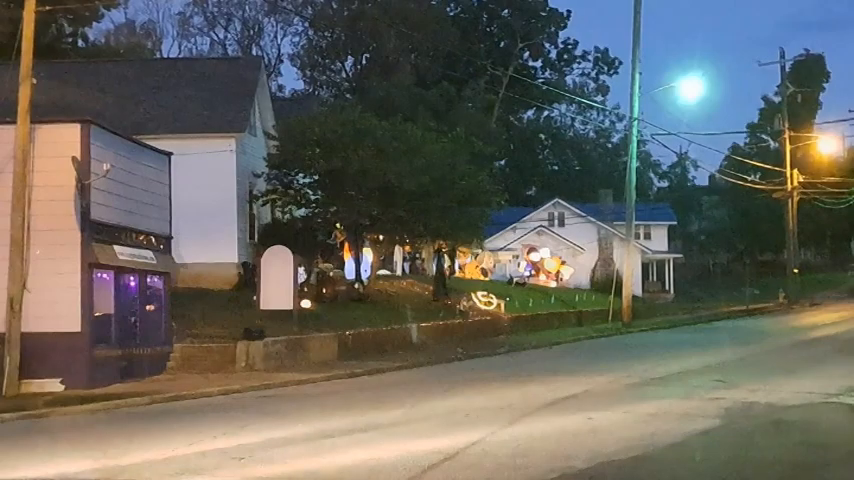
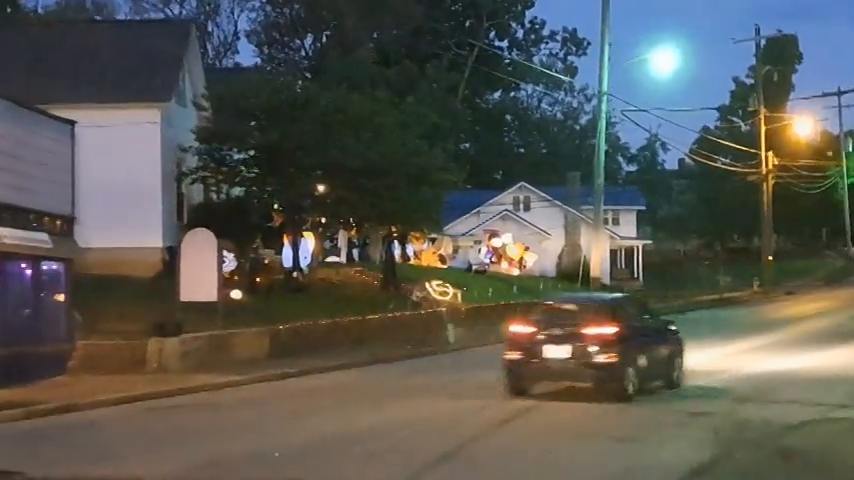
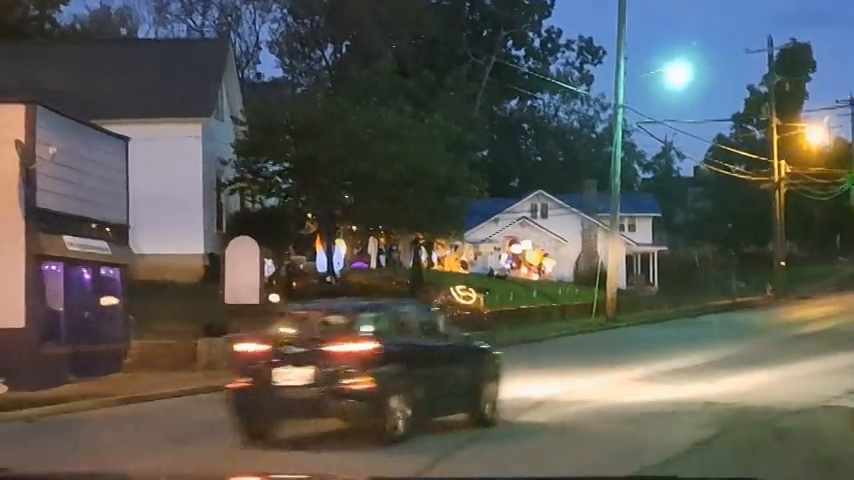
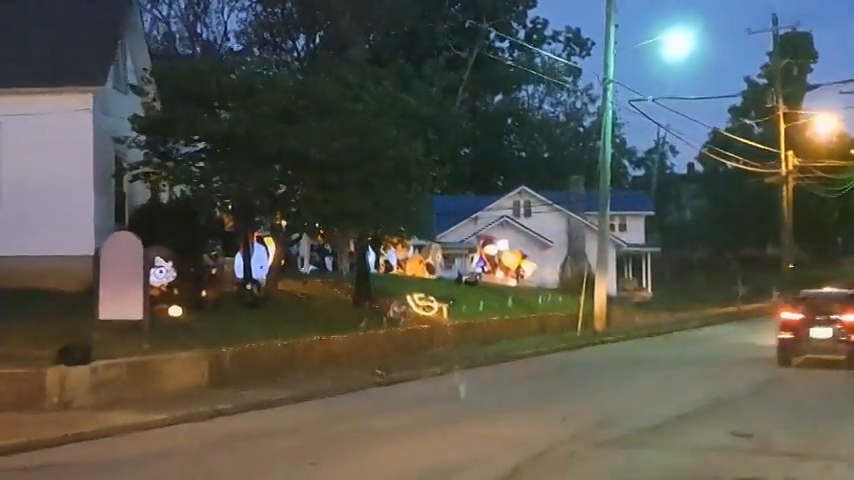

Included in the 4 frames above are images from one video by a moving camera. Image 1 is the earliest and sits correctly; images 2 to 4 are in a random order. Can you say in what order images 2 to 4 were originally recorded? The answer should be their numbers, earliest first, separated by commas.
3, 2, 4
